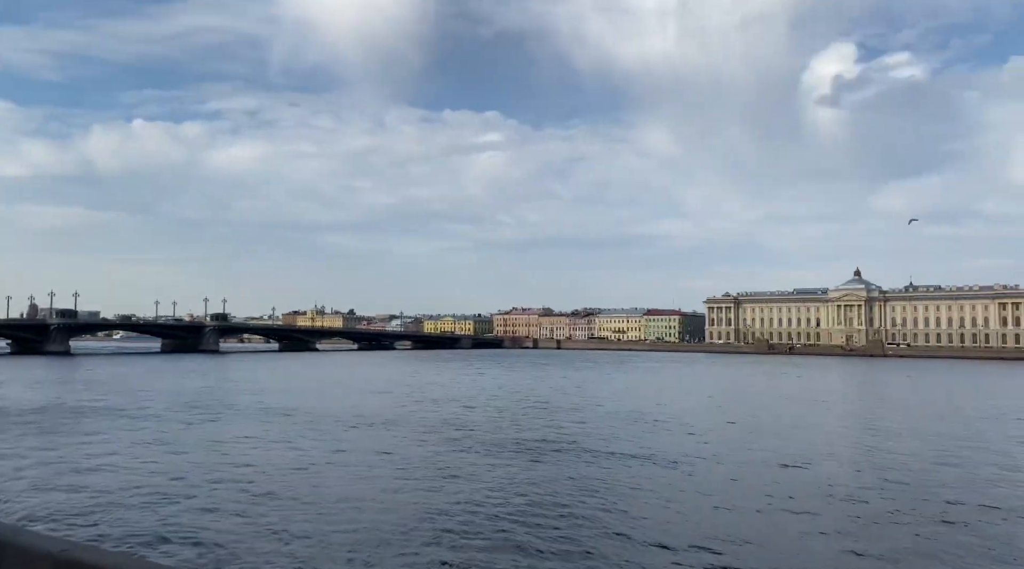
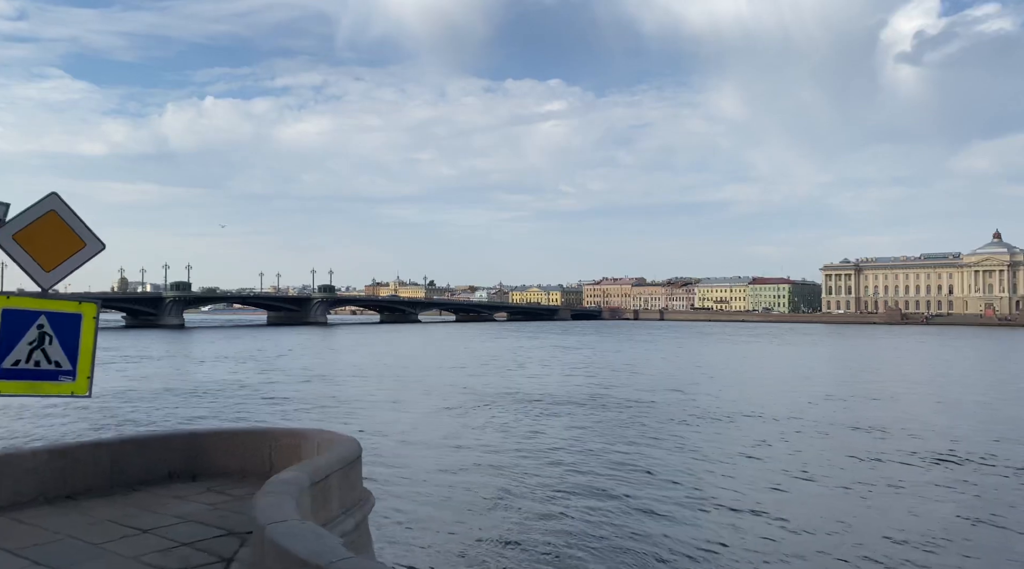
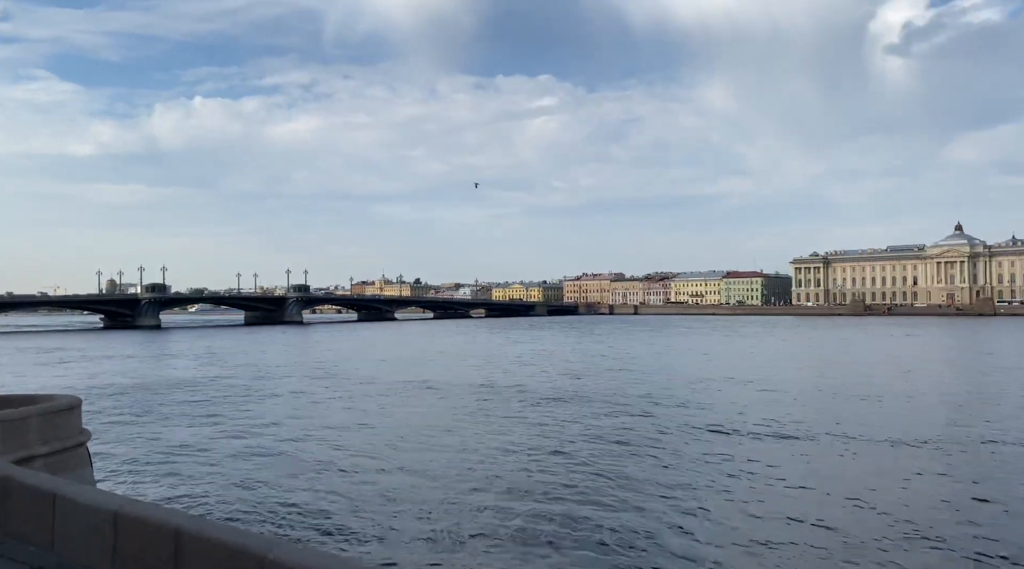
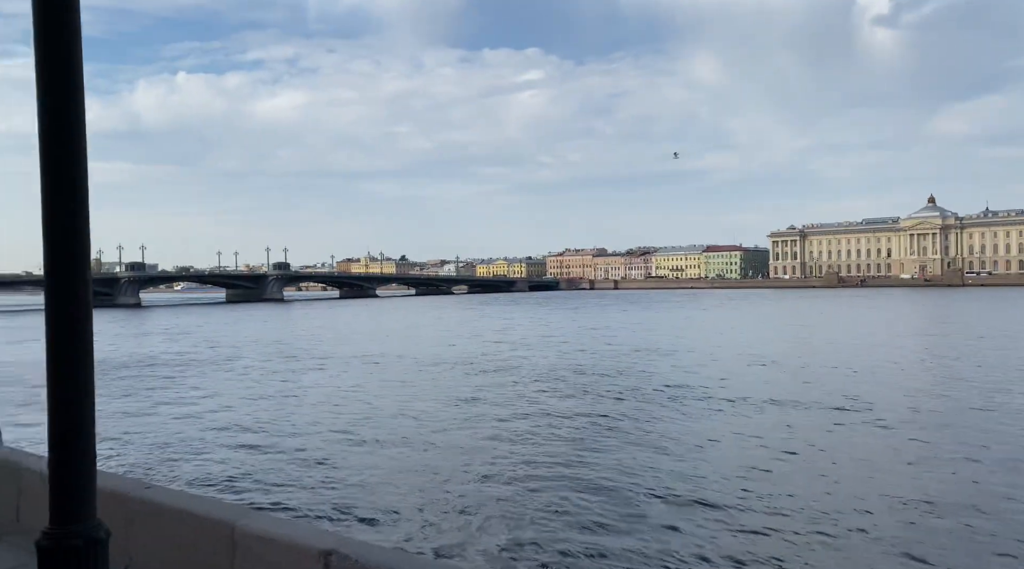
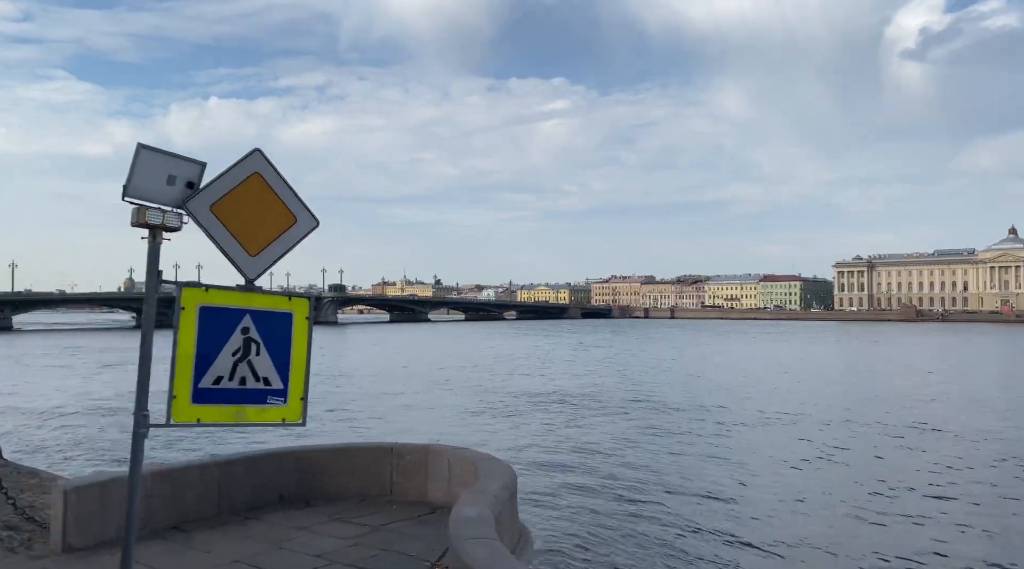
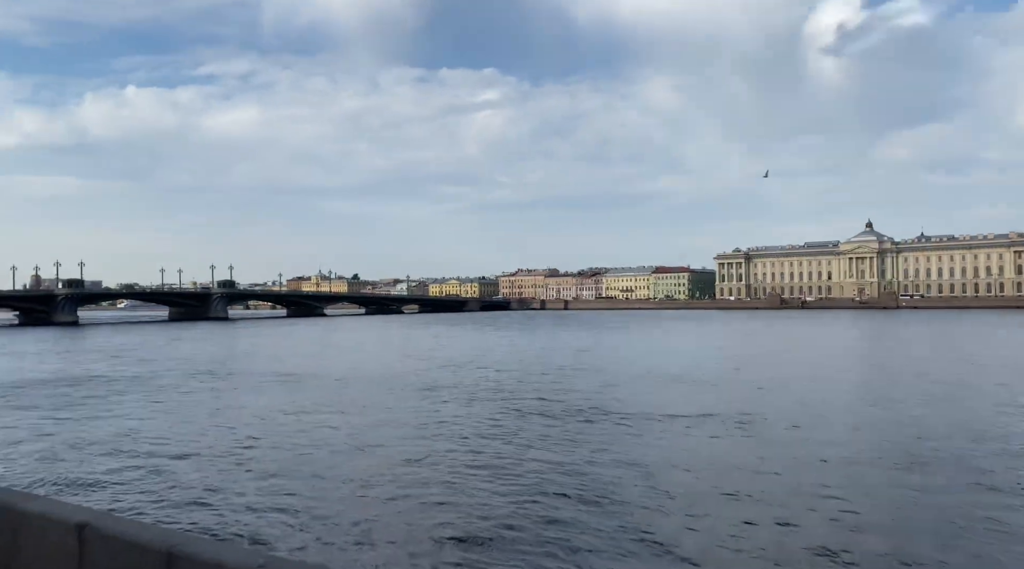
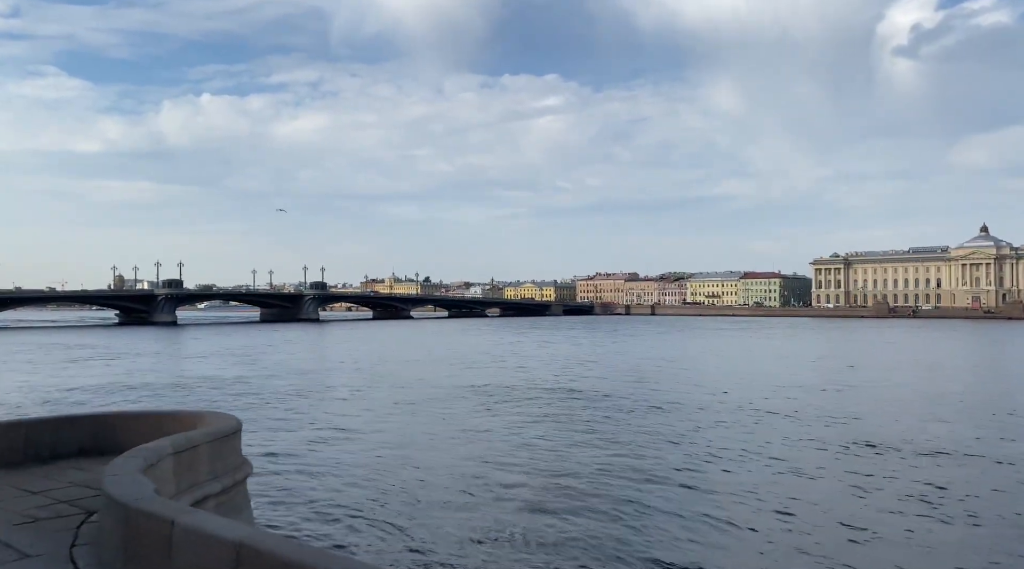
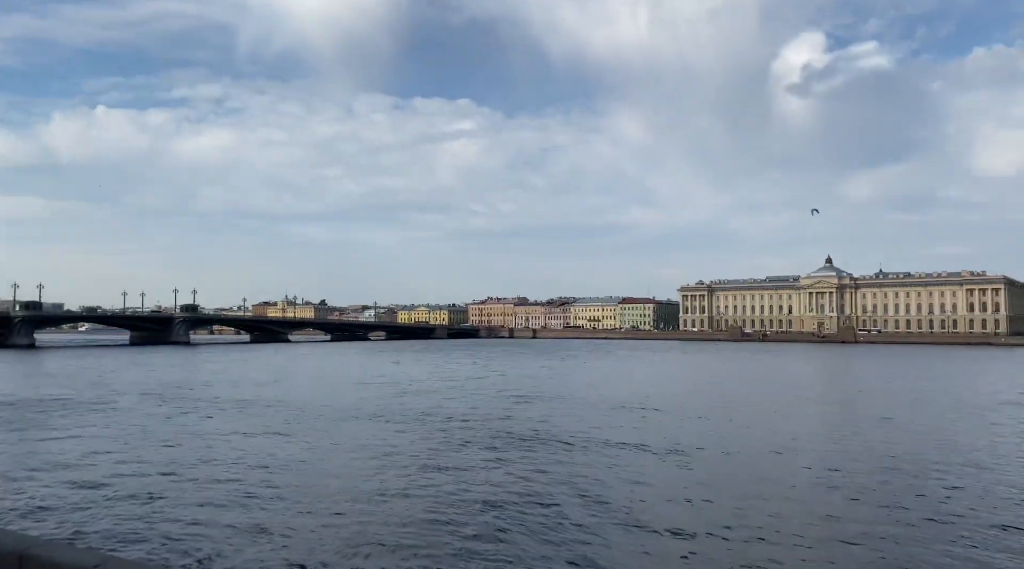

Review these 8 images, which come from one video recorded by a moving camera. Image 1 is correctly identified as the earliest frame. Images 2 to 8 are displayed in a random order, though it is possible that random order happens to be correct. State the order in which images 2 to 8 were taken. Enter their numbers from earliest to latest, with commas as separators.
8, 6, 4, 3, 7, 2, 5
